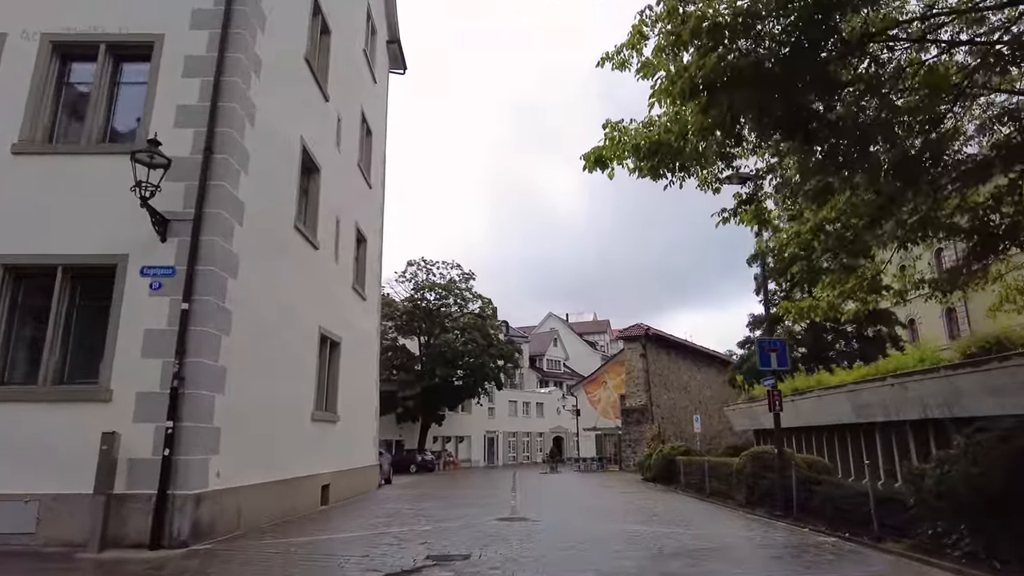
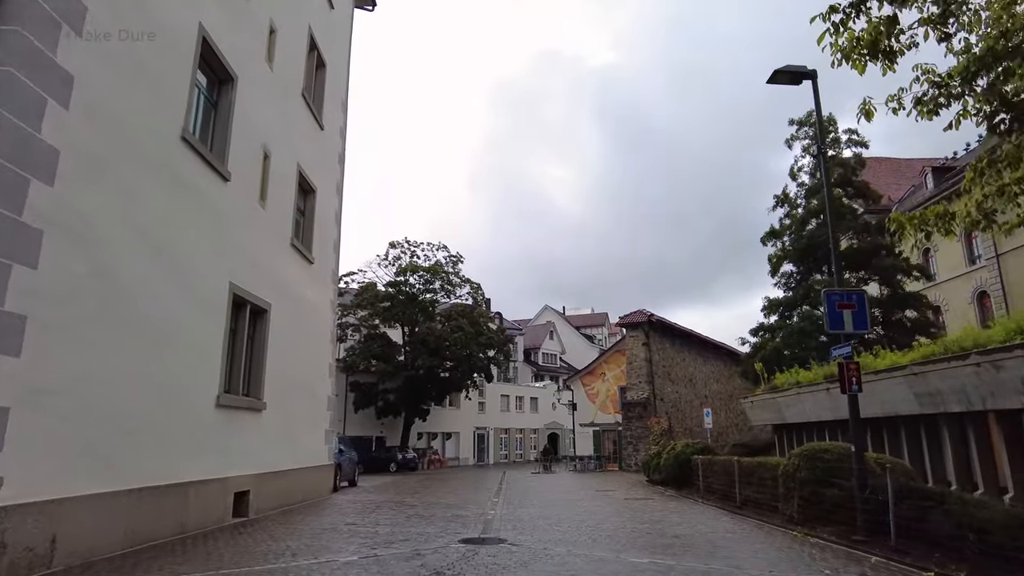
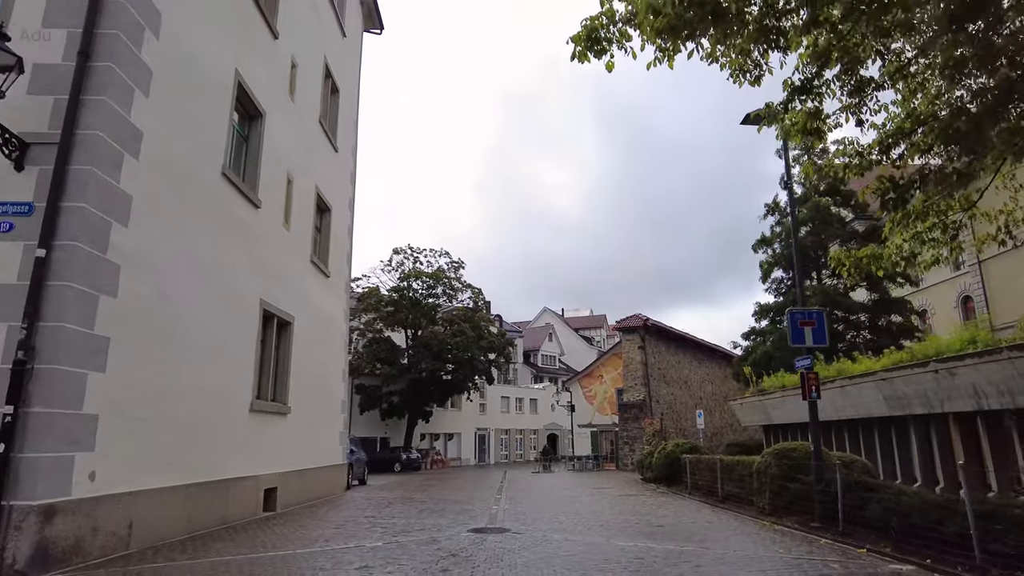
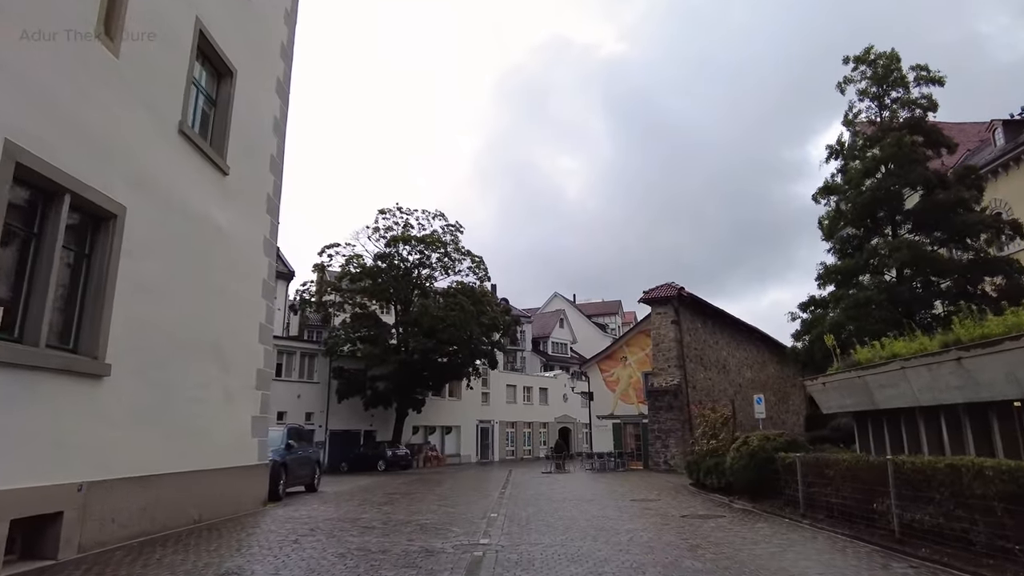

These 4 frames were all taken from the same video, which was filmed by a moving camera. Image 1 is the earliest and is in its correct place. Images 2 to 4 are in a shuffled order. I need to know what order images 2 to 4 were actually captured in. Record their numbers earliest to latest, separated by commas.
3, 2, 4
